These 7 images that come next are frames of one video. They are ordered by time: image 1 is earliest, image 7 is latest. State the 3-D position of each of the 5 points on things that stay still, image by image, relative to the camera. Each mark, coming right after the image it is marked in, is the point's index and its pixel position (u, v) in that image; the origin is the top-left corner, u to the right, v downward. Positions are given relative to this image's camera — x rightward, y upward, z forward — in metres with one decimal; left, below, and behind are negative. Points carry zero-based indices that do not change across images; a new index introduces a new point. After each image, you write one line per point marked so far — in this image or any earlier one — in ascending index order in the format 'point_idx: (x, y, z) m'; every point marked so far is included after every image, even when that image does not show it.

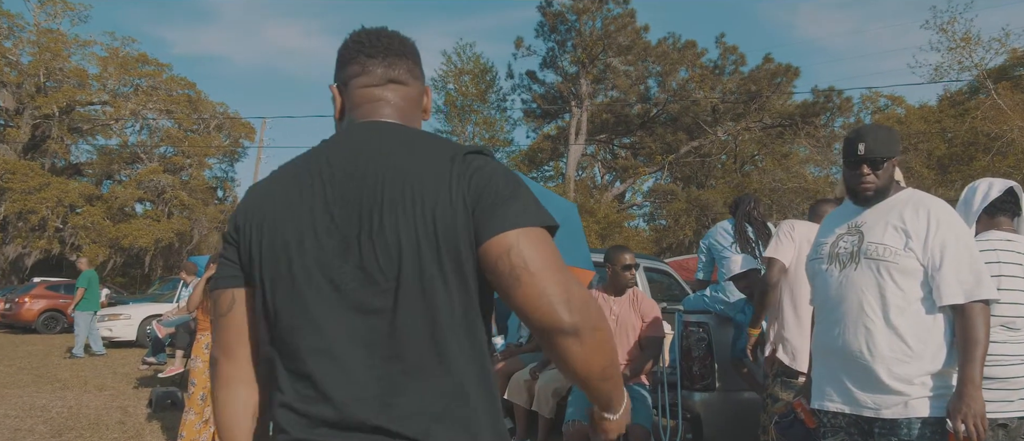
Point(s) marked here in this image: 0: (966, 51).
0: (+11.8, +4.4, +18.6) m
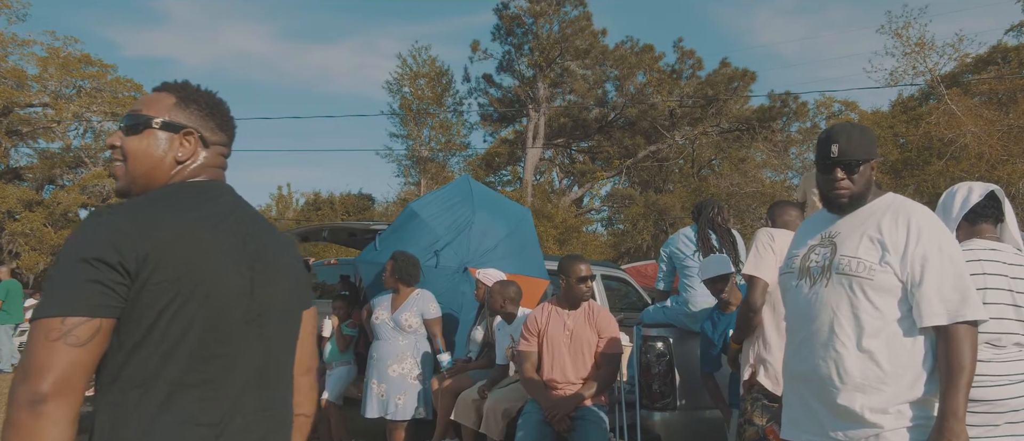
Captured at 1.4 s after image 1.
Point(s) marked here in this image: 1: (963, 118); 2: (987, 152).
0: (+10.6, +4.3, +18.7) m
1: (+11.1, +2.5, +17.7) m
2: (+11.1, +1.6, +16.7) m
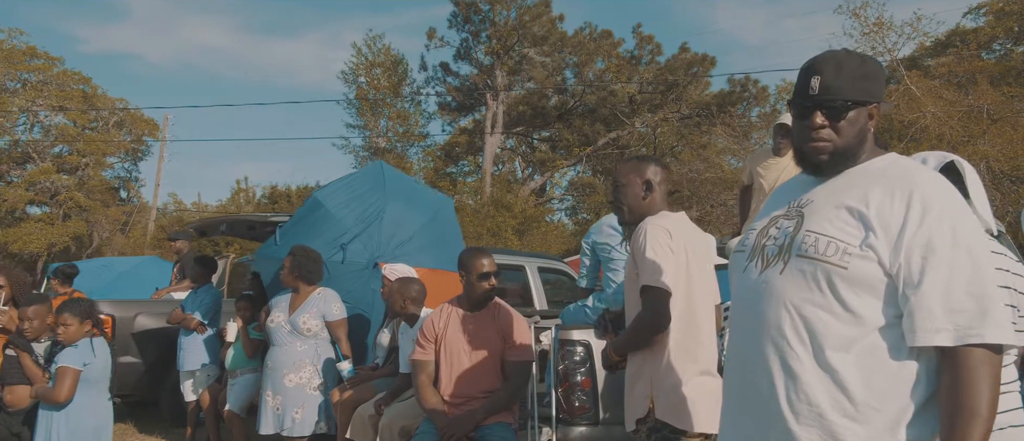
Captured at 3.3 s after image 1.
0: (+9.3, +4.7, +18.2) m
1: (+9.9, +2.9, +17.4) m
2: (+9.9, +2.0, +16.3) m
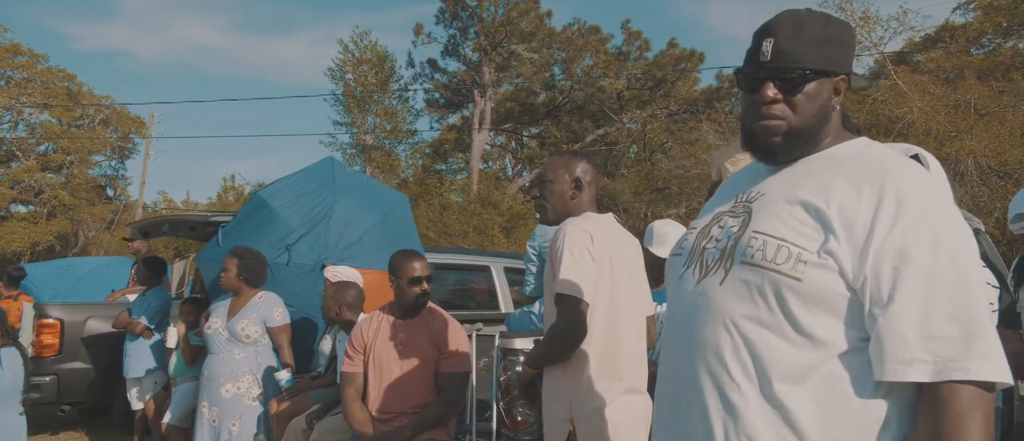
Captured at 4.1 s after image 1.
0: (+8.8, +4.7, +18.0) m
1: (+9.4, +3.0, +17.1) m
2: (+9.5, +2.1, +16.1) m
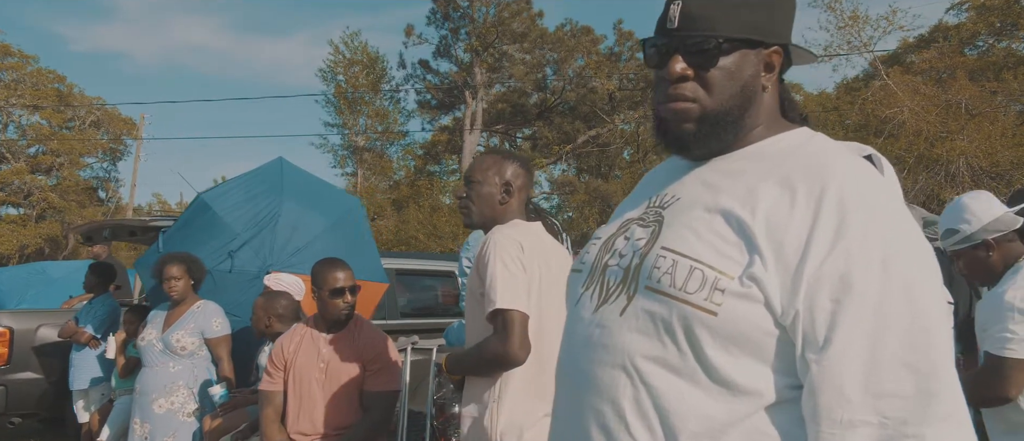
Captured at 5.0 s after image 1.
0: (+8.5, +4.7, +17.8) m
1: (+9.1, +2.9, +16.9) m
2: (+9.1, +2.0, +15.9) m
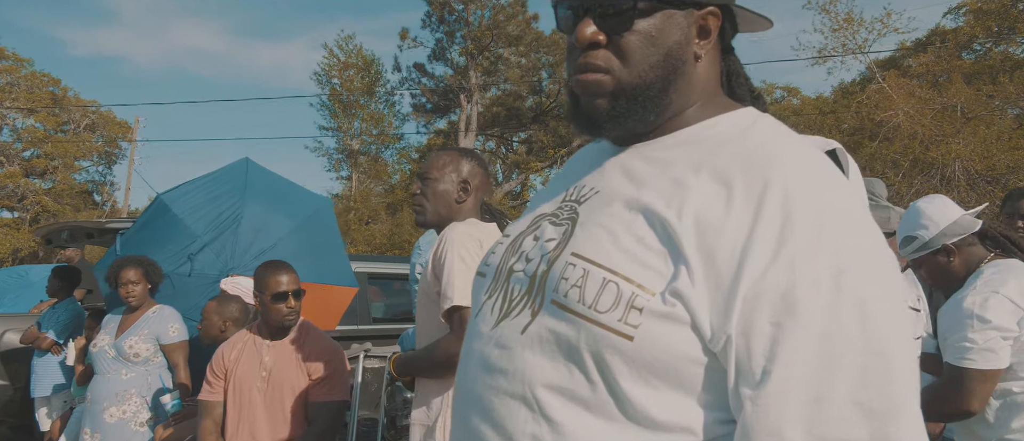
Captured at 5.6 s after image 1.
0: (+8.3, +4.6, +17.6) m
1: (+8.9, +2.9, +16.8) m
2: (+8.9, +2.0, +15.7) m
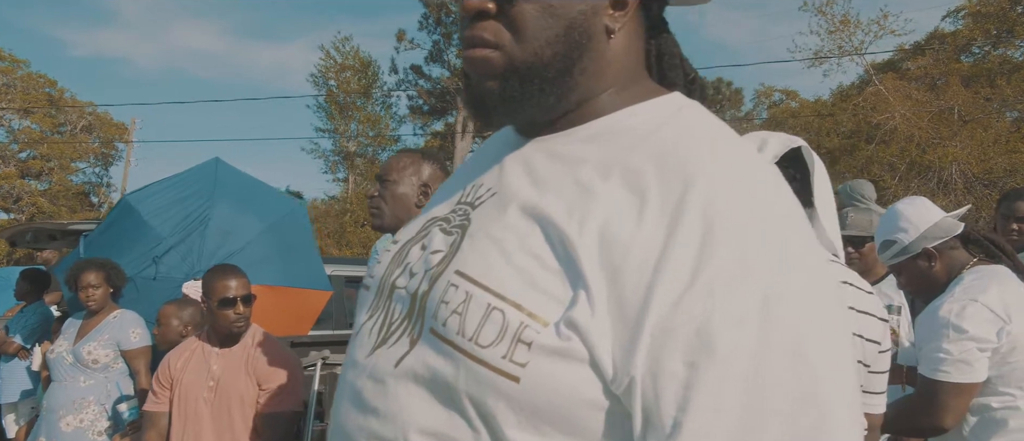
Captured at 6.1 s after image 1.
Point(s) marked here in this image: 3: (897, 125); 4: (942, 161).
0: (+8.1, +4.5, +17.5) m
1: (+8.7, +2.8, +16.6) m
2: (+8.8, +1.9, +15.6) m
3: (+8.7, +2.2, +16.2) m
4: (+8.9, +1.2, +14.9) m
